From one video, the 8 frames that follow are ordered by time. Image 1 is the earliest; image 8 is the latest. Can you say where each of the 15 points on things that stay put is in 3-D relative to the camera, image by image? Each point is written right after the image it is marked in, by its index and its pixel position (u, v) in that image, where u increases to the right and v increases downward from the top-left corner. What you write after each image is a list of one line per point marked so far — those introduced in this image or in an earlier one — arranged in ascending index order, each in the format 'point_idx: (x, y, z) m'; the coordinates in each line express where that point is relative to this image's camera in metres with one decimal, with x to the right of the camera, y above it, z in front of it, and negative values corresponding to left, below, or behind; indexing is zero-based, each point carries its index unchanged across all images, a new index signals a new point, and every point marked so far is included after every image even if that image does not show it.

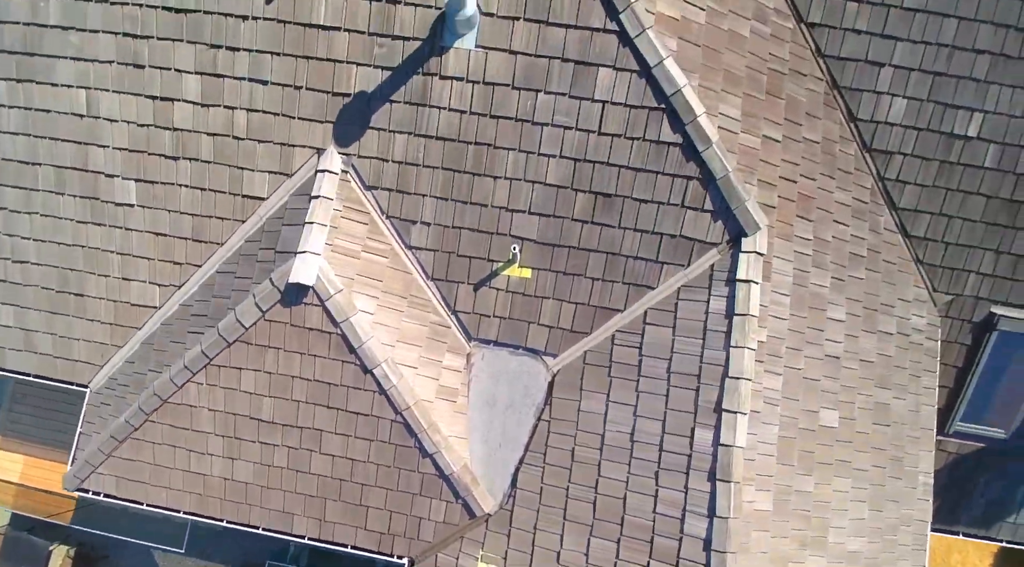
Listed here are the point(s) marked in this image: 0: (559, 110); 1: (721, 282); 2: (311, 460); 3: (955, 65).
0: (+0.5, +2.0, +10.8) m
1: (+2.5, 0.0, +11.0) m
2: (-2.6, -2.3, +11.9) m
3: (+5.8, +2.9, +12.0) m
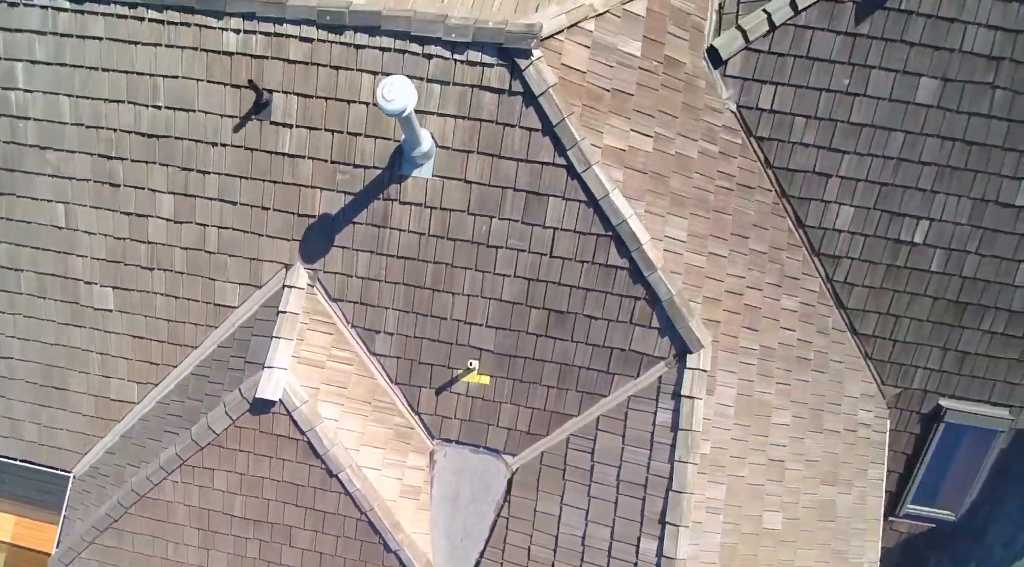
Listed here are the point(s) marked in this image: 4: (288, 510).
0: (0.0, +0.6, +11.4) m
1: (+1.9, -1.4, +11.5) m
2: (-3.1, -3.6, +12.5) m
3: (+5.2, +1.5, +12.5) m
4: (-3.0, -3.0, +12.3) m
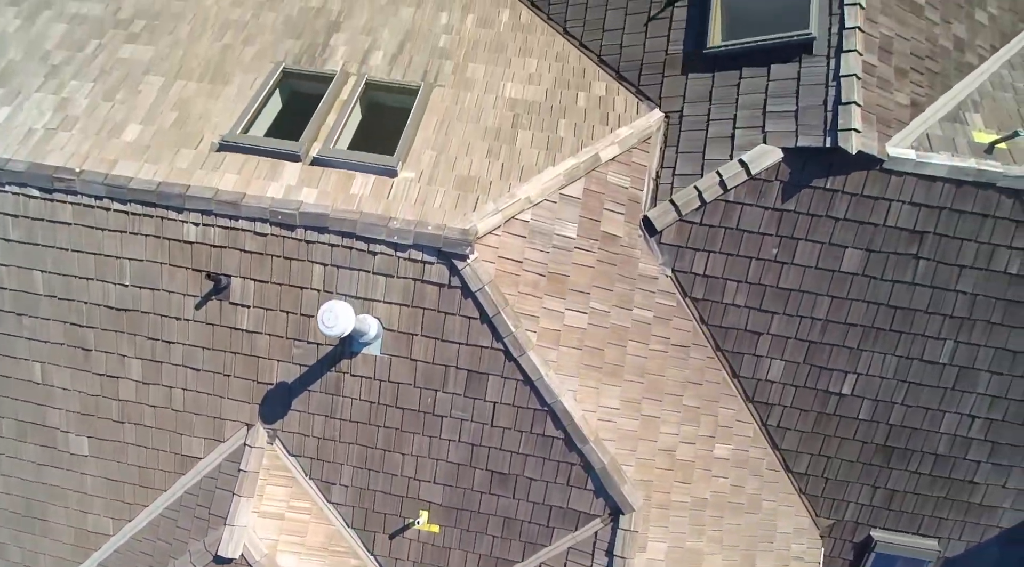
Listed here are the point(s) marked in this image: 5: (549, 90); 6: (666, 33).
0: (-0.7, -1.6, +12.2) m
1: (+1.2, -3.6, +12.3) m
2: (-3.8, -5.8, +13.4) m
3: (+4.5, -0.7, +13.2) m
4: (-3.7, -5.2, +13.2) m
5: (+0.5, +2.9, +13.8) m
6: (+2.3, +3.7, +13.9) m
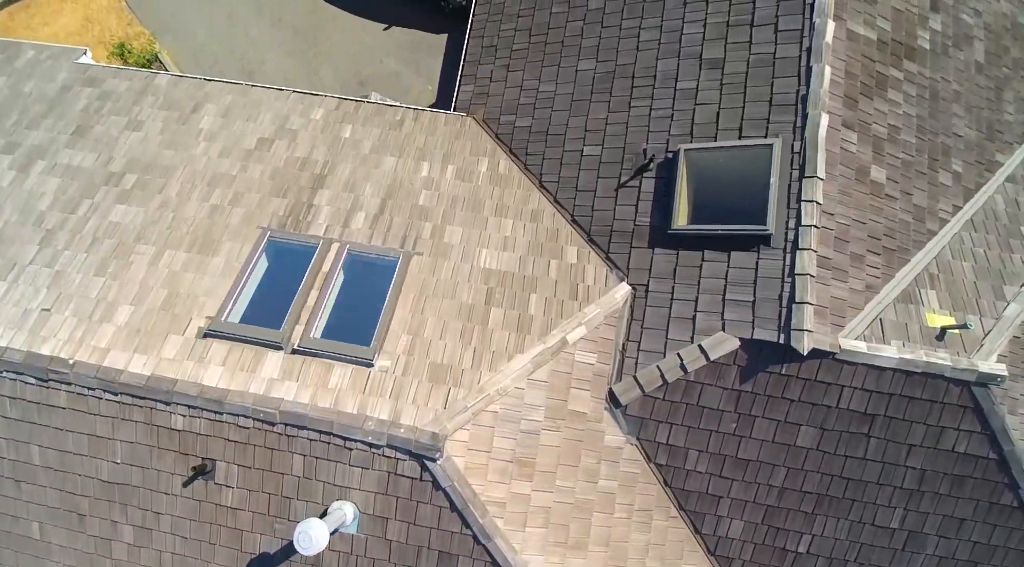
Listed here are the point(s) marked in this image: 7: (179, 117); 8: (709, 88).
0: (-1.2, -4.1, +12.9) m
1: (+0.8, -6.1, +13.1) m
2: (-4.3, -8.2, +14.3) m
3: (+4.1, -3.2, +13.9) m
4: (-4.2, -7.6, +14.0) m
5: (+0.2, +0.4, +14.4) m
6: (+1.9, +1.3, +14.5) m
7: (-5.9, +3.0, +16.6) m
8: (+3.0, +3.0, +14.3) m
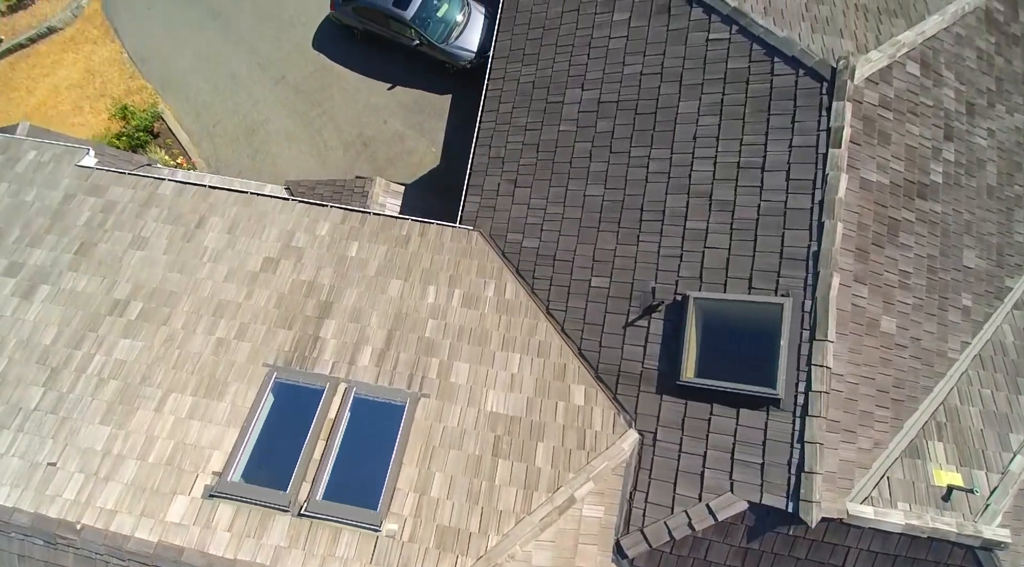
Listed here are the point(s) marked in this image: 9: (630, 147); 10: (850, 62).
0: (-1.1, -6.3, +13.0) m
1: (+0.8, -8.3, +13.3) m
2: (-4.3, -10.4, +14.5) m
3: (+4.2, -5.5, +14.0) m
4: (-4.1, -9.8, +14.2) m
5: (+0.3, -1.8, +14.3) m
6: (+2.0, -0.9, +14.4) m
7: (-5.8, +0.9, +16.4) m
8: (+3.2, +0.8, +14.2) m
9: (+2.0, +2.3, +15.6) m
10: (+5.1, +3.3, +13.9) m
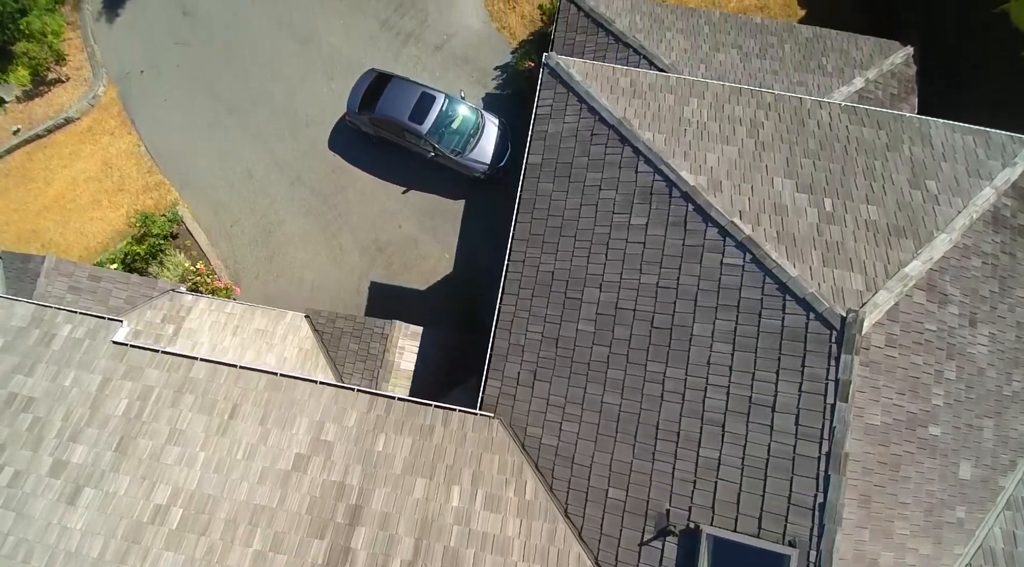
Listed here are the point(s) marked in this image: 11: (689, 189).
0: (-0.8, -10.0, +14.2) m
1: (+1.1, -12.1, +14.6) m
2: (-4.0, -14.0, +15.8) m
3: (+4.5, -9.2, +15.2) m
4: (-3.9, -13.4, +15.6) m
5: (+0.6, -5.5, +15.3) m
6: (+2.4, -4.6, +15.3) m
7: (-5.4, -2.6, +17.2) m
8: (+3.5, -2.9, +15.0) m
9: (+2.4, -1.4, +16.4) m
10: (+5.5, -0.5, +14.6) m
11: (+3.2, +1.7, +16.8) m
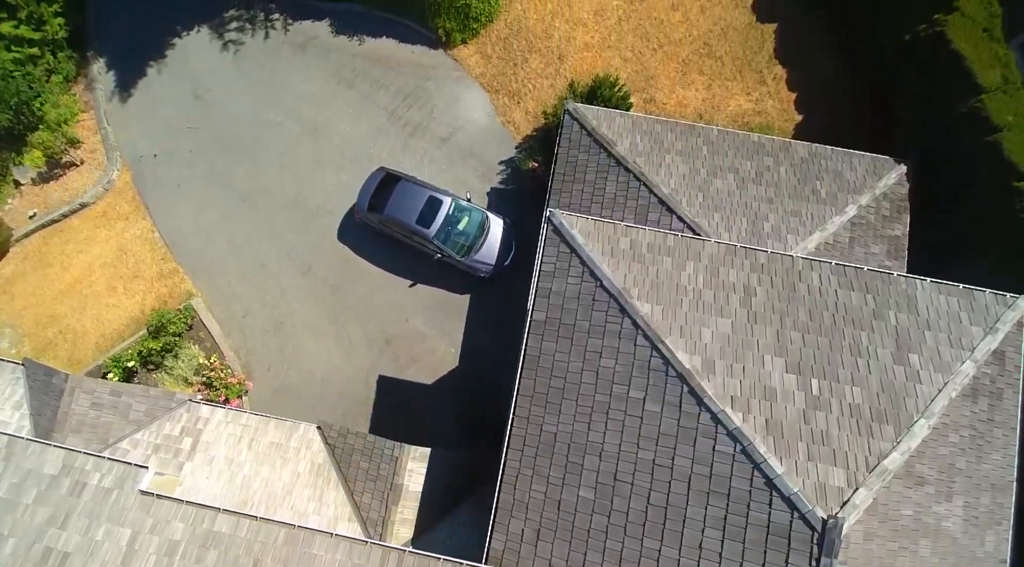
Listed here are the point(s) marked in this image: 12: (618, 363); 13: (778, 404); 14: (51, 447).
0: (-0.8, -13.5, +15.7) m
1: (+1.1, -15.5, +16.2) m
2: (-4.0, -17.4, +17.5) m
3: (+4.5, -12.7, +16.7) m
4: (-3.9, -16.8, +17.2) m
5: (+0.7, -8.9, +16.6) m
6: (+2.4, -8.1, +16.6) m
7: (-5.4, -5.9, +18.4) m
8: (+3.6, -6.4, +16.3) m
9: (+2.5, -4.8, +17.5) m
10: (+5.6, -4.0, +15.7) m
11: (+3.3, -1.7, +17.9) m
12: (+2.1, -1.6, +18.7) m
13: (+5.0, -2.3, +17.5) m
14: (-9.8, -3.5, +19.8) m
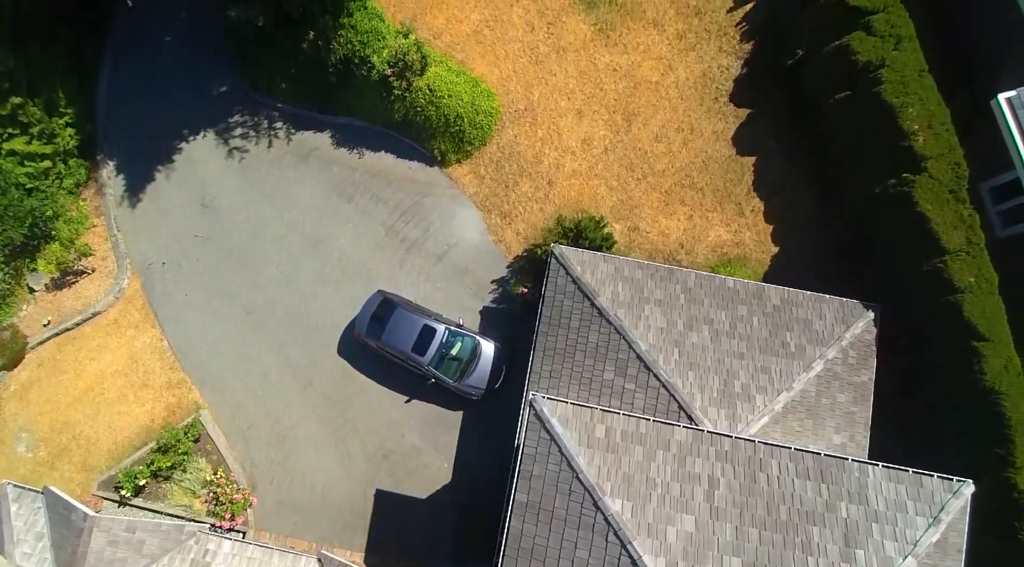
0: (-1.3, -18.0, +18.1) m
1: (+0.6, -20.0, +18.7) m
2: (-4.6, -21.8, +20.2) m
3: (+4.0, -17.2, +19.0) m
4: (-4.4, -21.2, +19.9) m
5: (+0.2, -13.4, +18.8) m
6: (+2.0, -12.6, +18.8) m
7: (-5.8, -10.3, +20.4) m
8: (+3.2, -10.9, +18.3) m
9: (+2.0, -9.2, +19.5) m
10: (+5.1, -8.5, +17.6) m
11: (+2.9, -6.1, +19.6) m
12: (+1.7, -6.0, +20.5) m
13: (+4.6, -6.8, +19.3) m
14: (-10.2, -7.8, +21.7) m
